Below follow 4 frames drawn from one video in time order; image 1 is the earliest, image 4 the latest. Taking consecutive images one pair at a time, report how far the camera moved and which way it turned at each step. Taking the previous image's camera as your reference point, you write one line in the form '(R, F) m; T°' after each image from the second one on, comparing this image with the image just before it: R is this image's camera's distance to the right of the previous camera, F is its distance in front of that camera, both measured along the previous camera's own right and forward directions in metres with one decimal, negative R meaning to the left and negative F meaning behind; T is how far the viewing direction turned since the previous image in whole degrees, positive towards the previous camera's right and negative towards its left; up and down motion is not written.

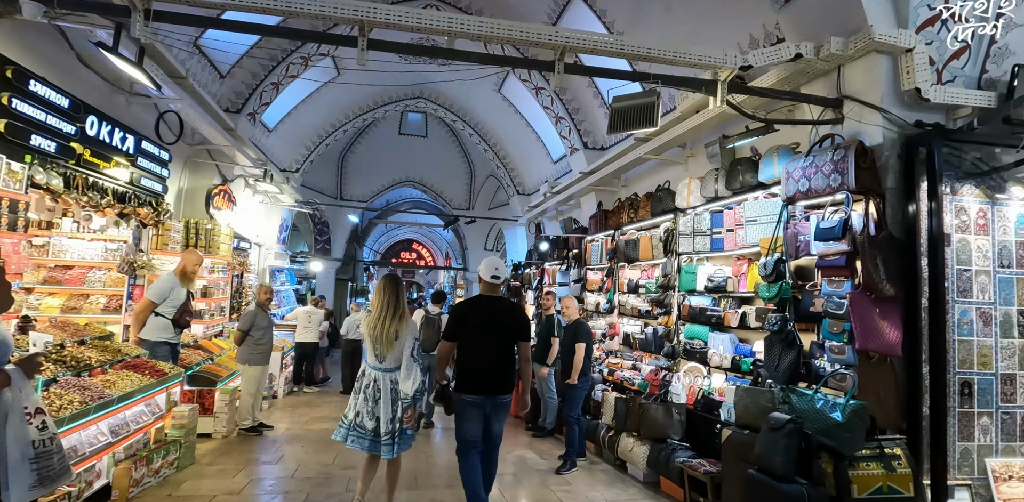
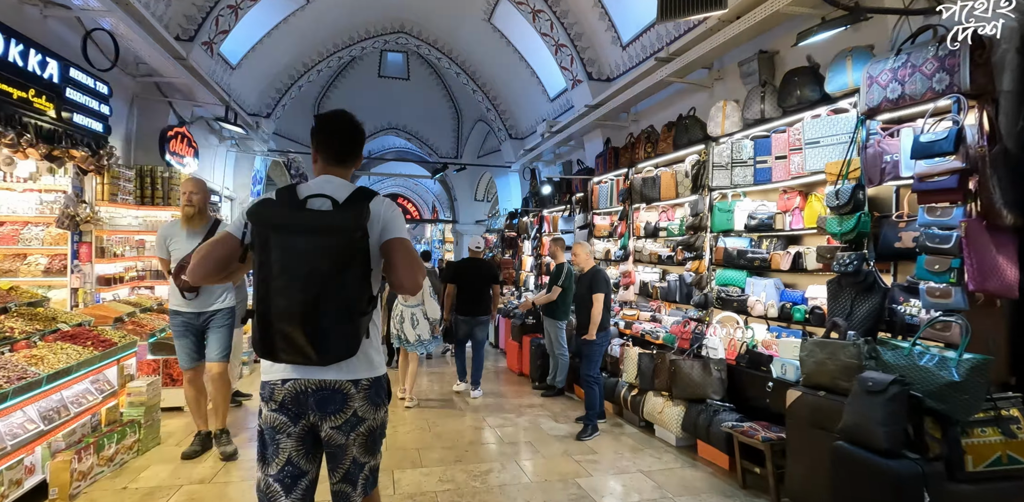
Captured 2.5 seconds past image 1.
(-0.2, +0.7) m; +2°
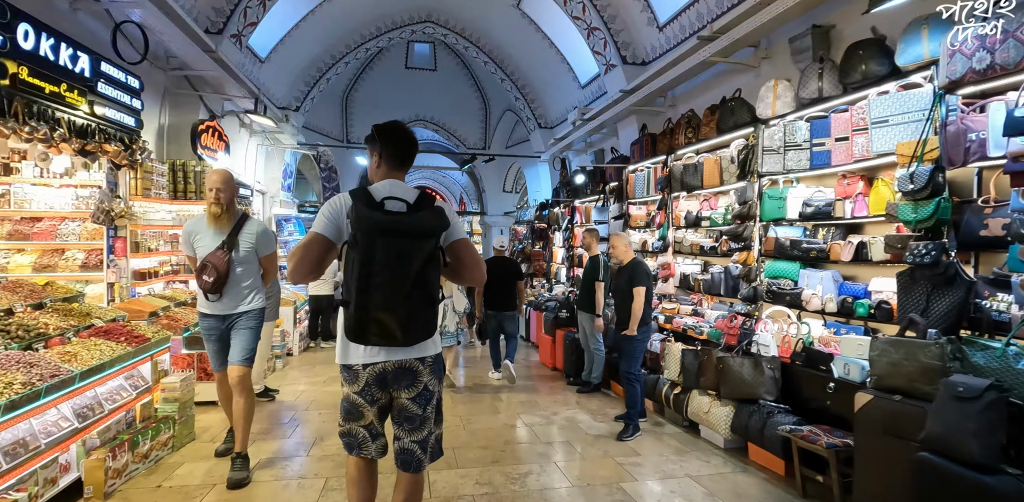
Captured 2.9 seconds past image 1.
(-0.1, +0.2) m; -3°
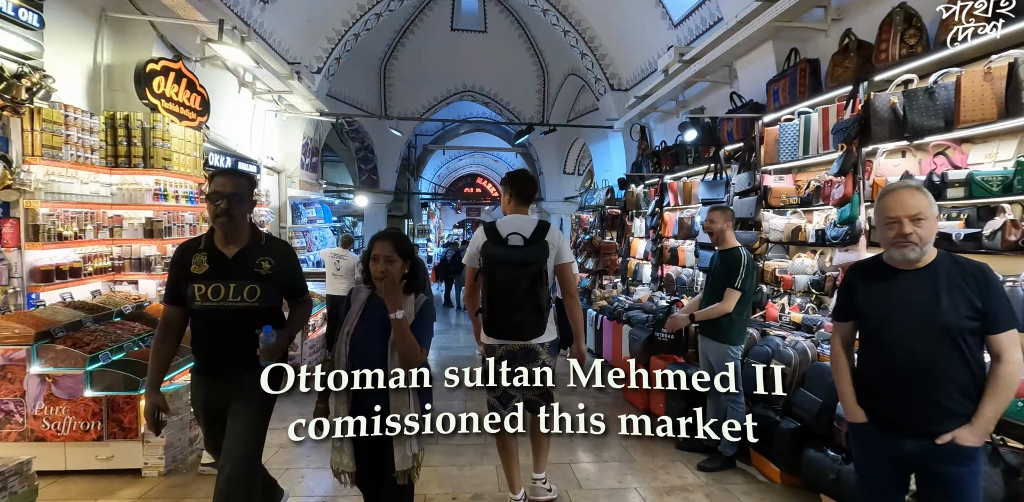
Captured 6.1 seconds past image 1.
(-0.2, +1.9) m; -6°
